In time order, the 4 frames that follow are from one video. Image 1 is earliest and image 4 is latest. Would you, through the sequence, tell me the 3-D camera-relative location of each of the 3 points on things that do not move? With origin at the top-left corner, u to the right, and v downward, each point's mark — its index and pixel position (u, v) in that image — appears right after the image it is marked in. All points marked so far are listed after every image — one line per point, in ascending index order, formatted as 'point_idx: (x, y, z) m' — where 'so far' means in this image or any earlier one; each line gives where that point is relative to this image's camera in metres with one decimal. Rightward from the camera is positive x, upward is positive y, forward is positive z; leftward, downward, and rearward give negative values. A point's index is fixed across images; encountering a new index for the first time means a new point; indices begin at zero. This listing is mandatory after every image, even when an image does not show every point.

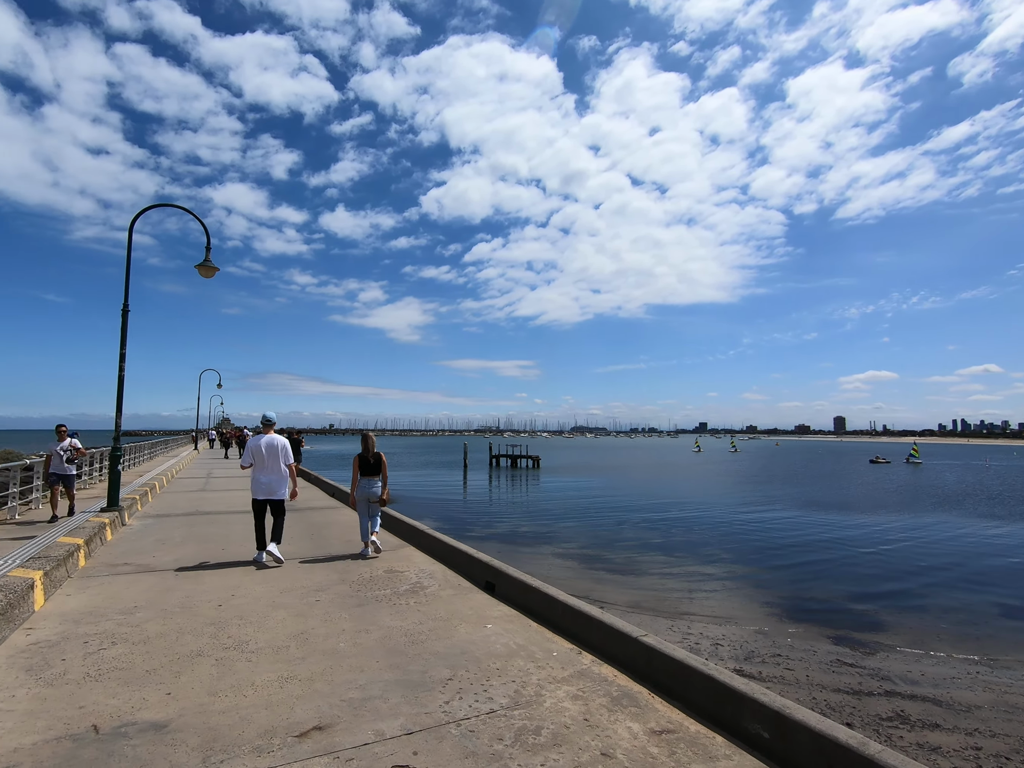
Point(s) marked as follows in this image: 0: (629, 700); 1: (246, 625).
0: (+0.8, -2.0, +3.5) m
1: (-2.3, -2.1, +4.7) m
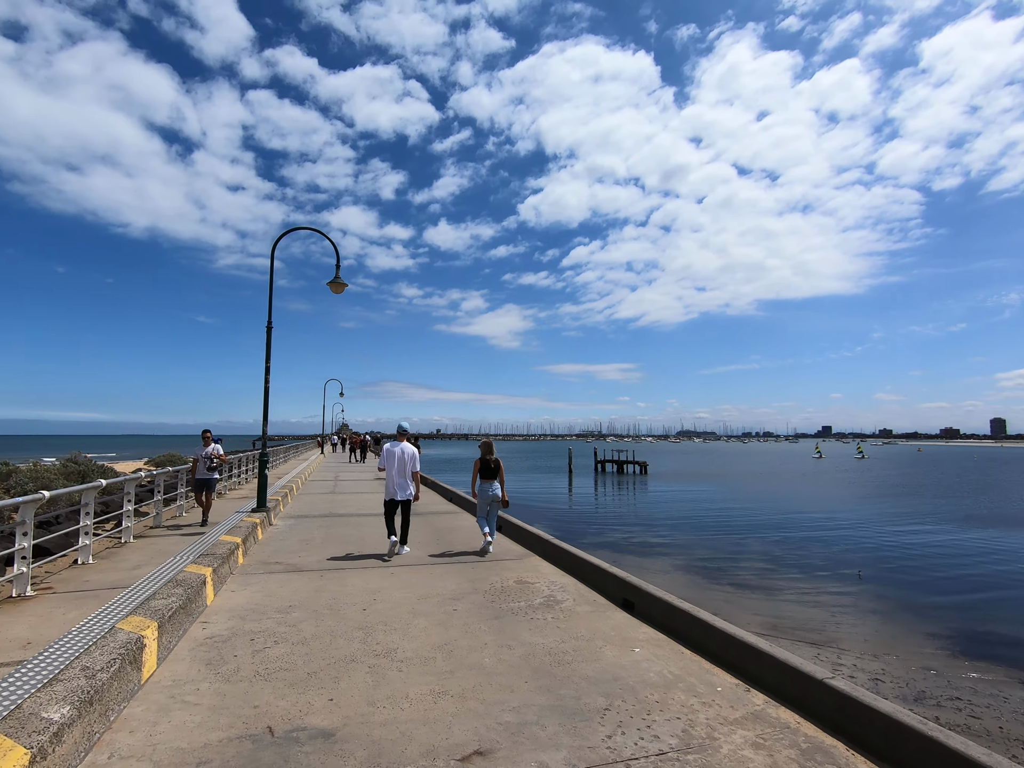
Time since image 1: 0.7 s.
0: (+1.7, -2.1, +3.0) m
1: (-1.1, -2.2, +4.8) m
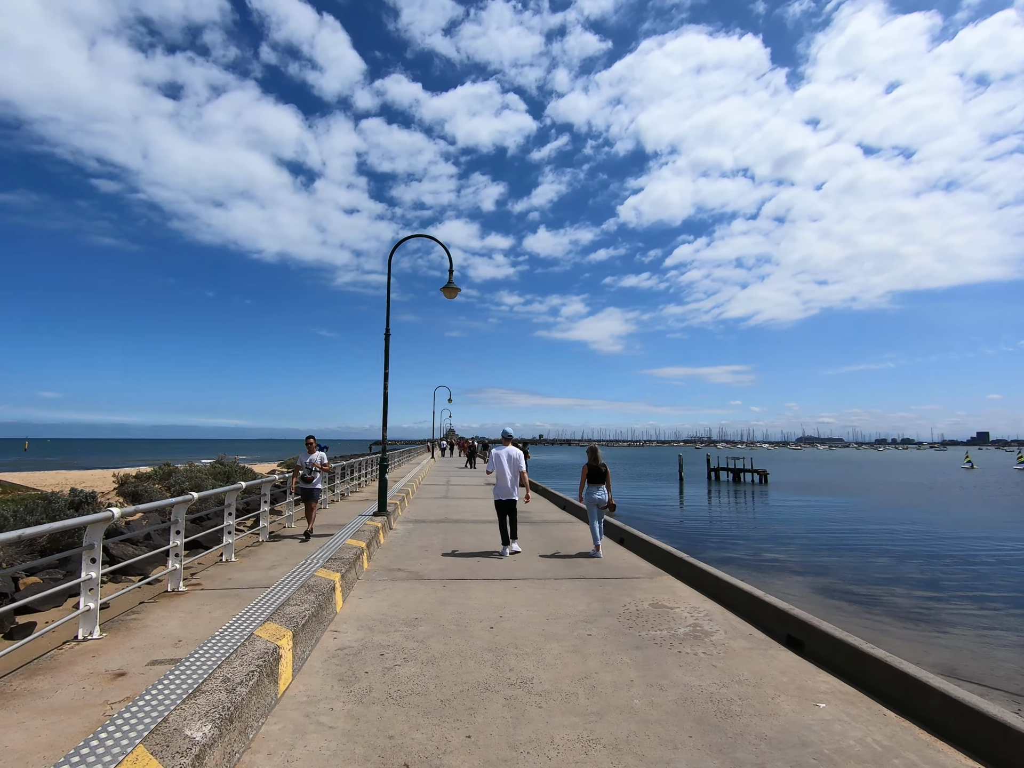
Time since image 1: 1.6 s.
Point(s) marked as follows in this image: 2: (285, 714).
0: (+2.5, -2.0, +2.1) m
1: (+0.1, -2.2, +4.4) m
2: (-1.4, -2.1, +3.4) m
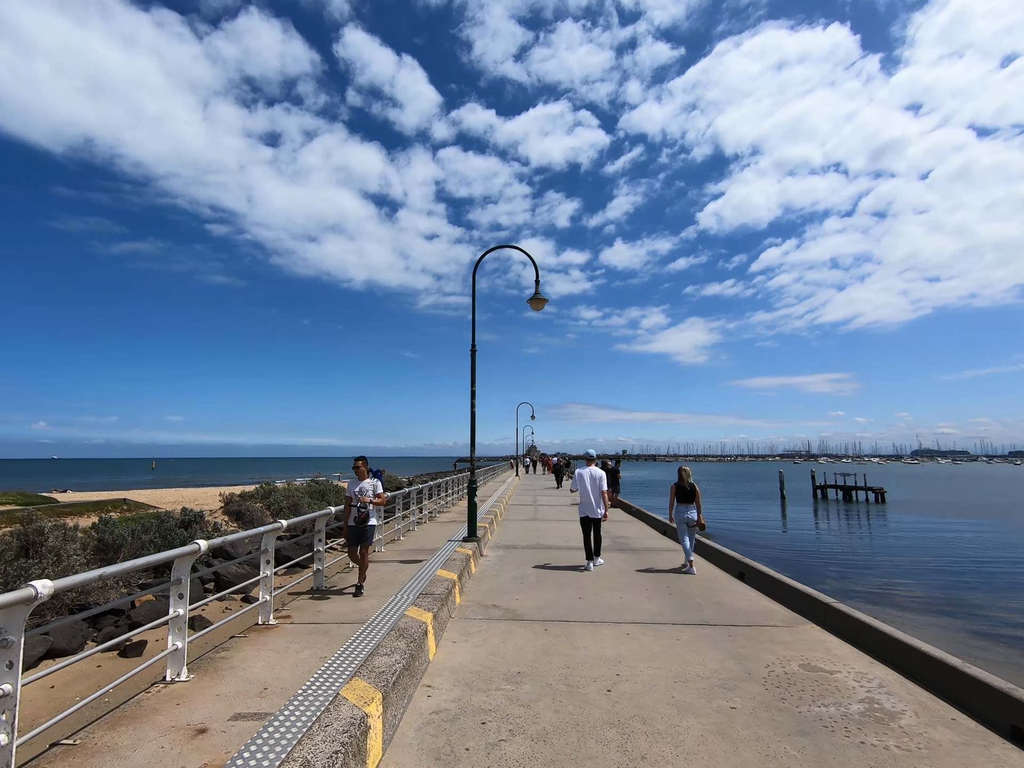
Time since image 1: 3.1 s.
0: (+3.0, -2.0, +0.9) m
1: (+1.0, -2.3, +3.5) m
2: (-0.7, -2.2, +2.8) m
